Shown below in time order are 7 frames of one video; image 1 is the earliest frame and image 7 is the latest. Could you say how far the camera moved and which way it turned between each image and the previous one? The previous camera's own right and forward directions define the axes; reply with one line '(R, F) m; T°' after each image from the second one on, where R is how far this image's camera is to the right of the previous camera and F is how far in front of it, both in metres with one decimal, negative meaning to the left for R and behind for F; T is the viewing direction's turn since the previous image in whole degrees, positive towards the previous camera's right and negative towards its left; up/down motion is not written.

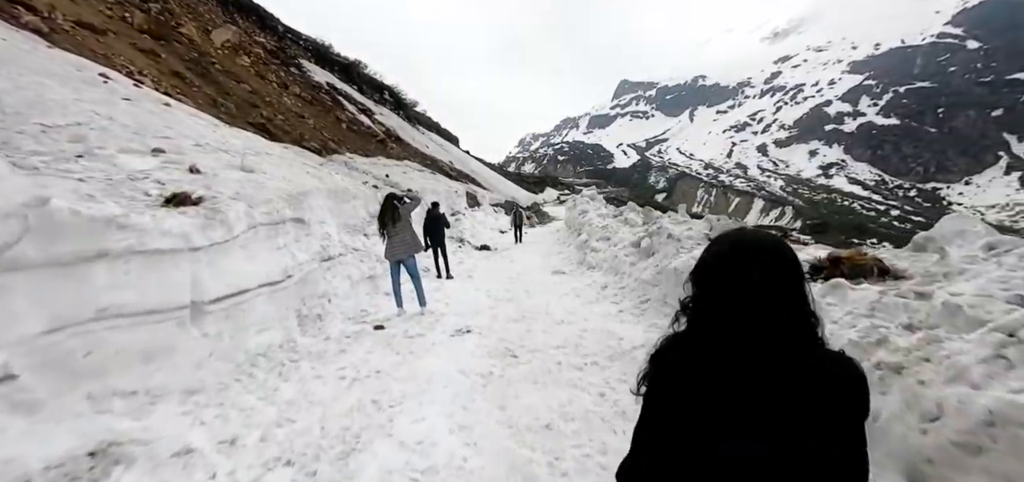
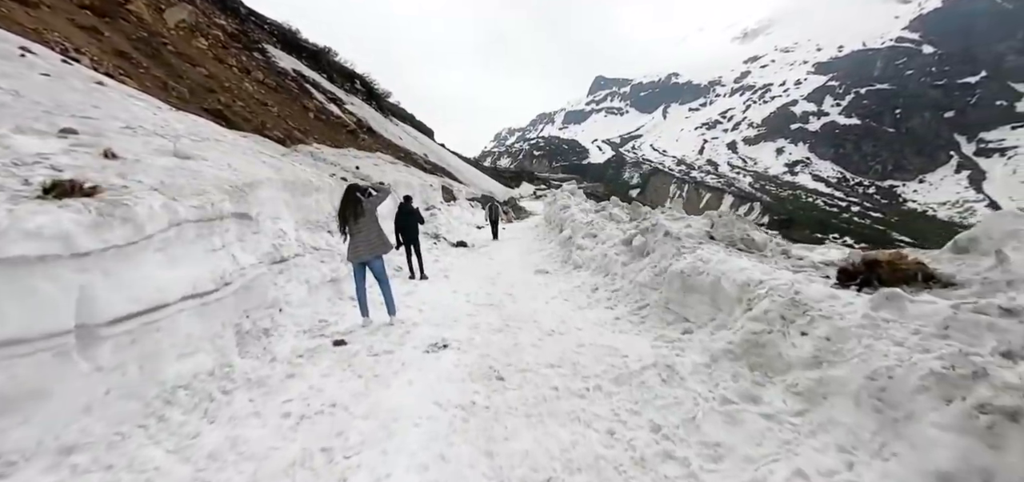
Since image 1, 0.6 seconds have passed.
(-0.1, +0.9) m; +3°
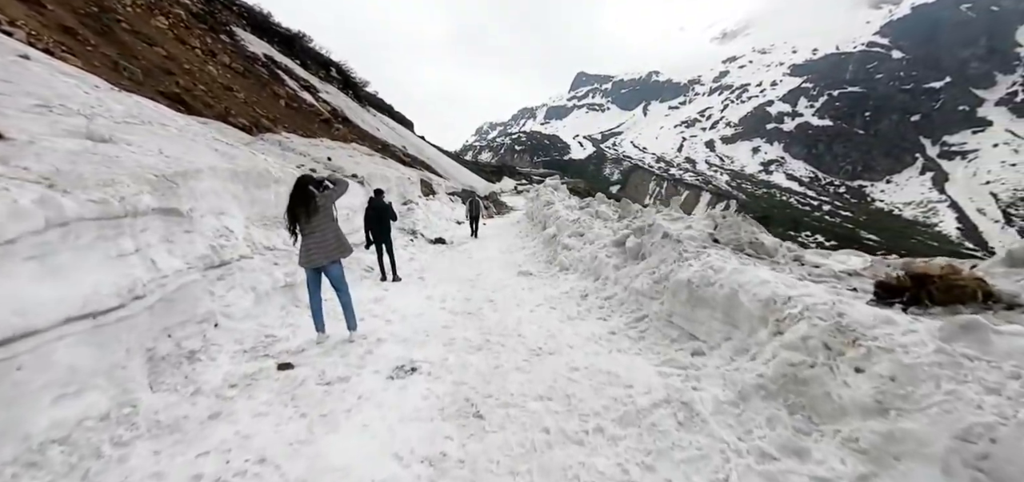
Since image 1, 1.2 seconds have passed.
(0.0, +0.9) m; +3°
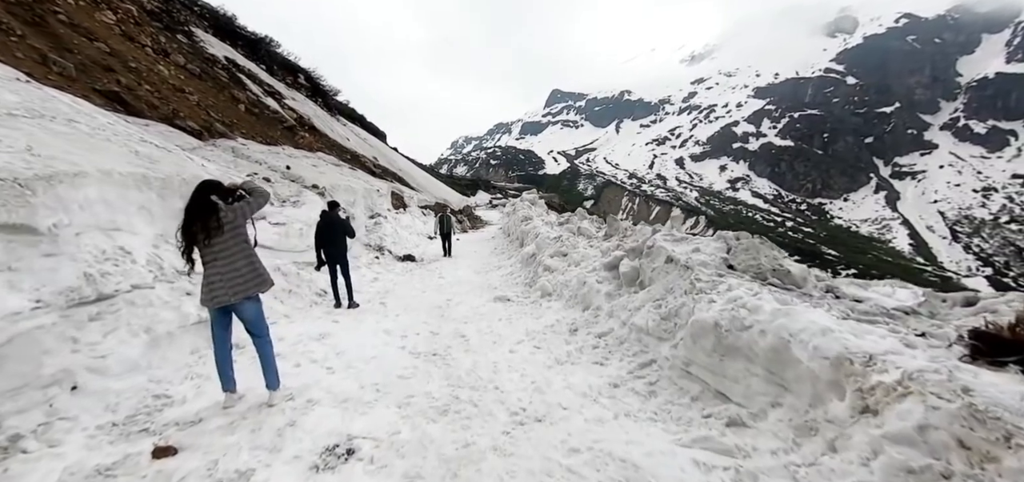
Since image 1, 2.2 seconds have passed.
(0.0, +1.2) m; +3°
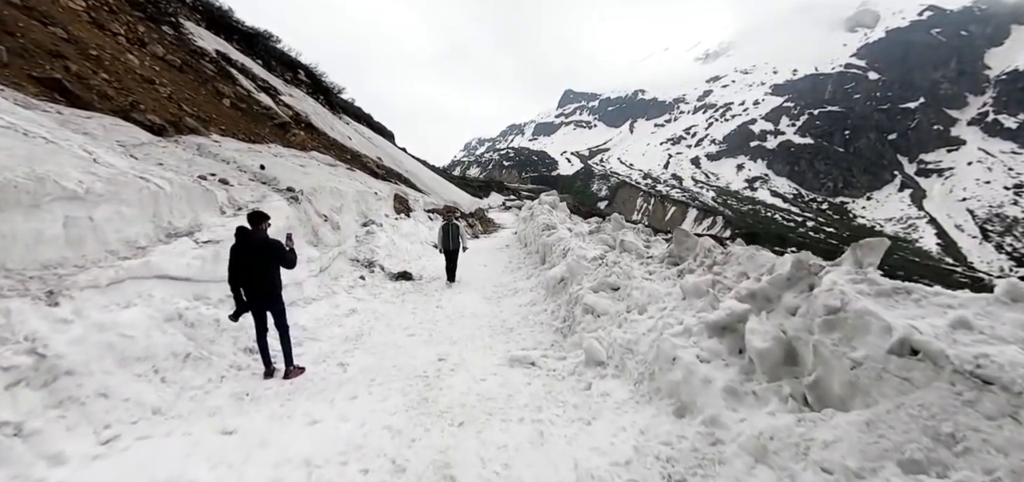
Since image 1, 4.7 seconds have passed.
(-0.2, +3.2) m; -2°
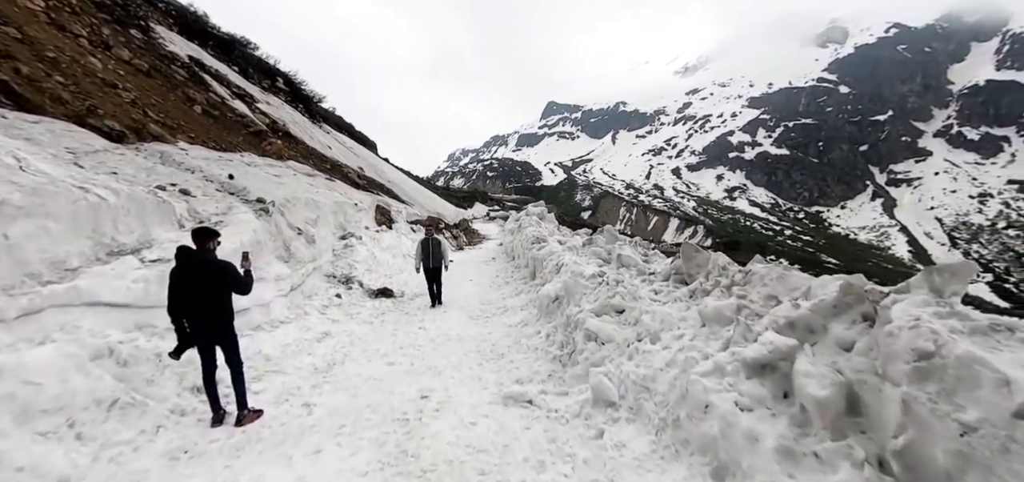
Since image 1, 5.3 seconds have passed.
(-0.1, +0.7) m; +2°
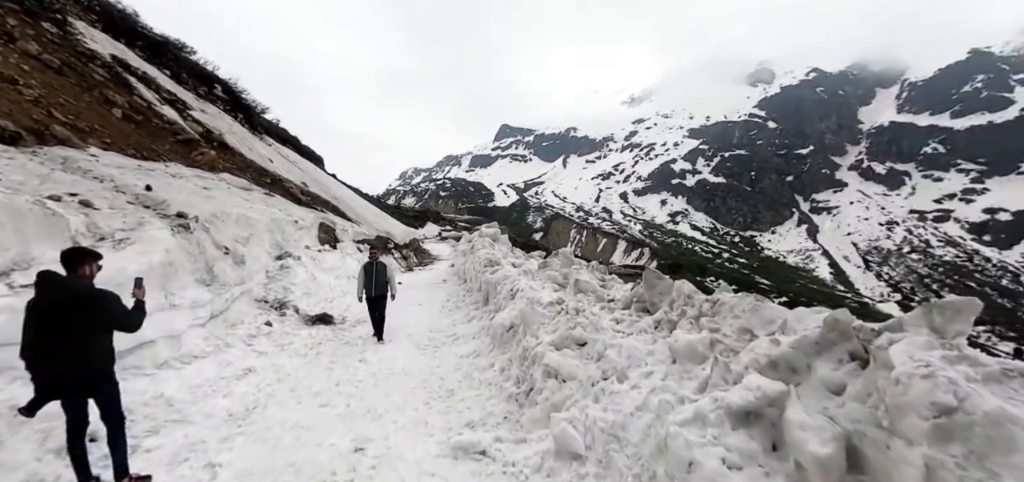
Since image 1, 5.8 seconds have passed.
(0.0, +0.5) m; +6°
